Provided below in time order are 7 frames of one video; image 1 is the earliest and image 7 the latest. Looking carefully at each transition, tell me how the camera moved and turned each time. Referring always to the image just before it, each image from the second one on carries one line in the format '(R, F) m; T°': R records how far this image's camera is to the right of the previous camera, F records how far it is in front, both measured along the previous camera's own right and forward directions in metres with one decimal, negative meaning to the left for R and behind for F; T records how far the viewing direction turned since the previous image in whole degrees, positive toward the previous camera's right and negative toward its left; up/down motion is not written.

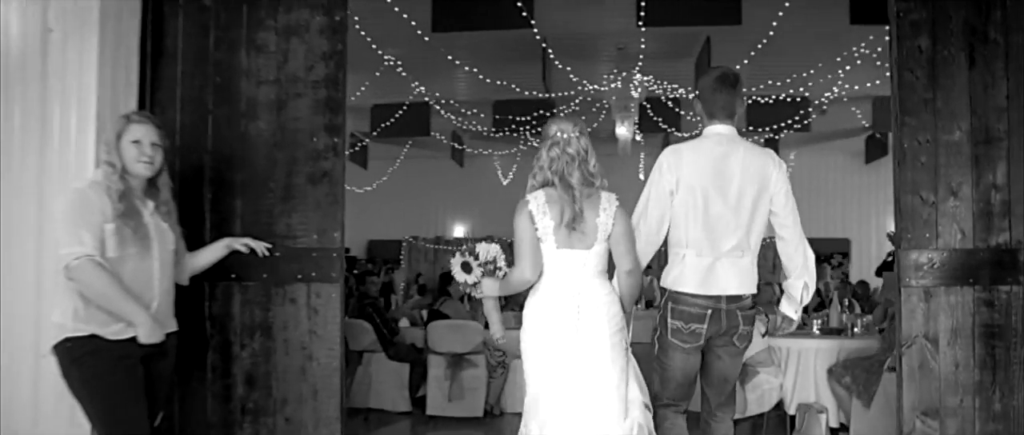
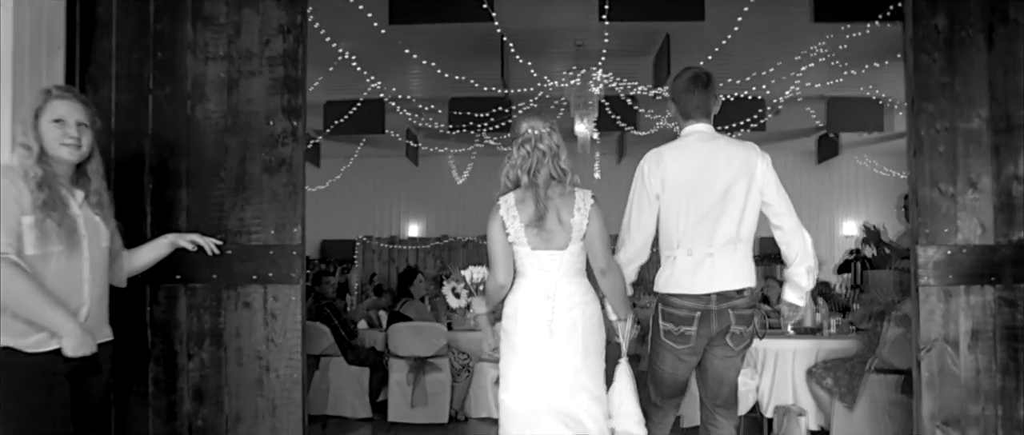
(-0.1, +0.2) m; +3°
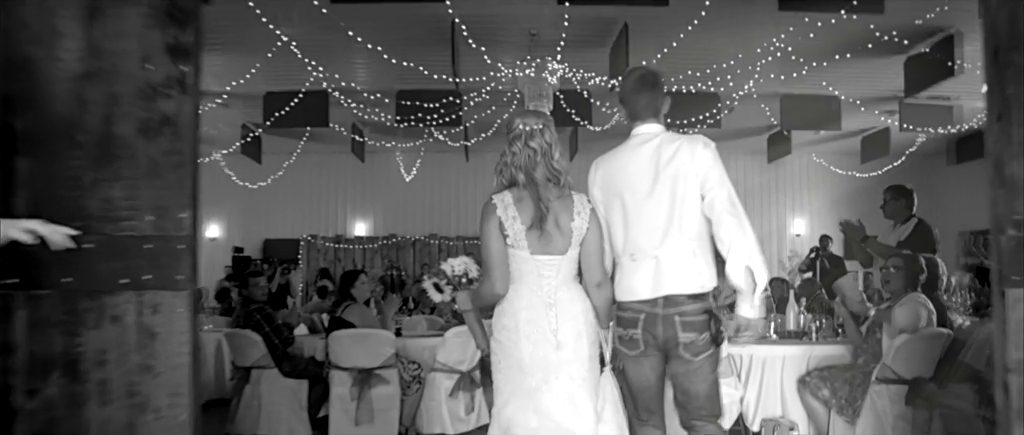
(0.0, +0.5) m; +4°
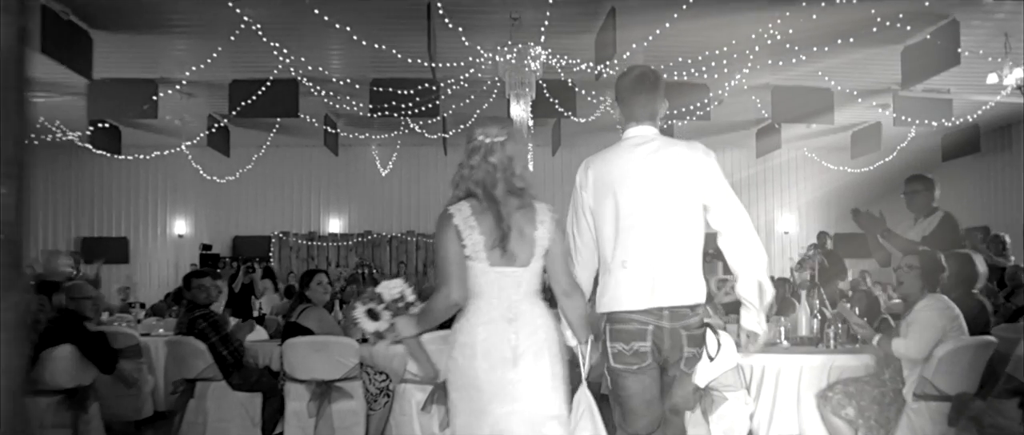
(0.0, +0.5) m; +1°
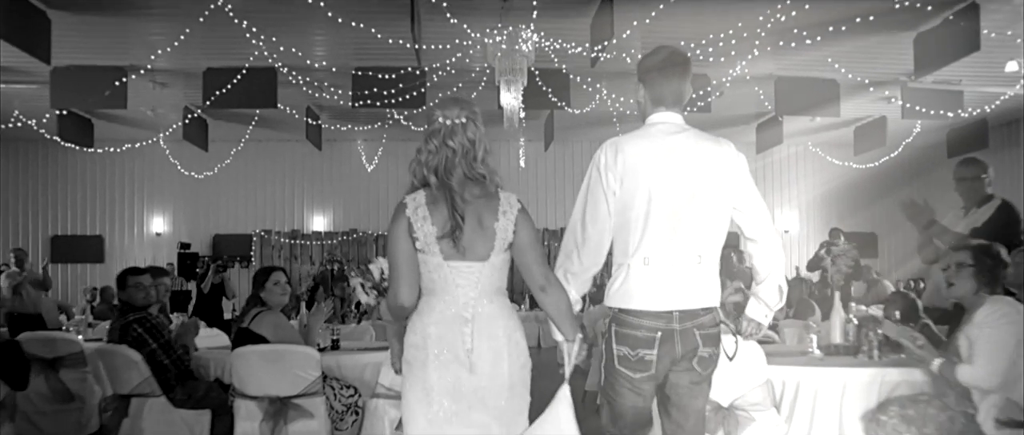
(0.0, +0.6) m; 0°
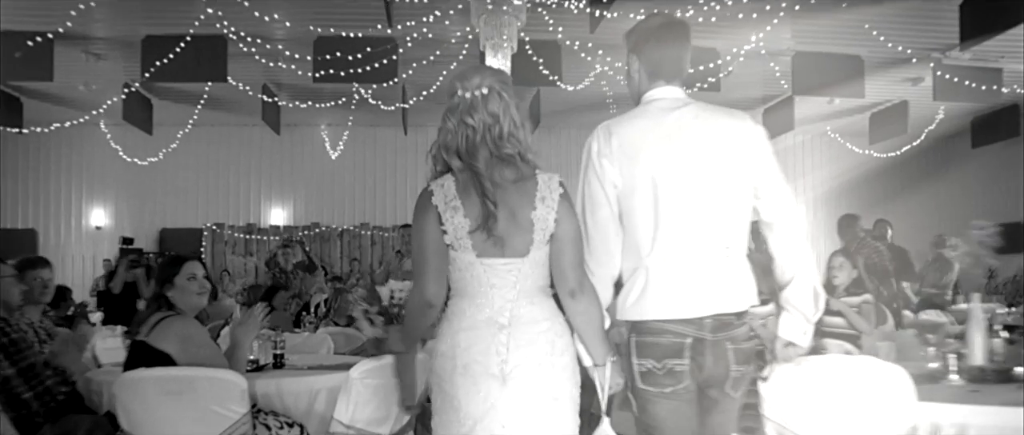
(-0.1, +1.0) m; +2°
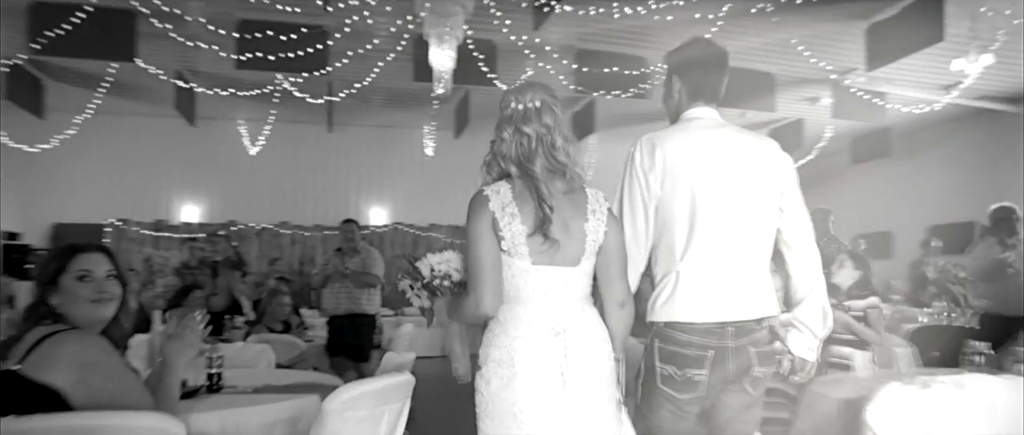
(-0.3, +0.4) m; +6°
